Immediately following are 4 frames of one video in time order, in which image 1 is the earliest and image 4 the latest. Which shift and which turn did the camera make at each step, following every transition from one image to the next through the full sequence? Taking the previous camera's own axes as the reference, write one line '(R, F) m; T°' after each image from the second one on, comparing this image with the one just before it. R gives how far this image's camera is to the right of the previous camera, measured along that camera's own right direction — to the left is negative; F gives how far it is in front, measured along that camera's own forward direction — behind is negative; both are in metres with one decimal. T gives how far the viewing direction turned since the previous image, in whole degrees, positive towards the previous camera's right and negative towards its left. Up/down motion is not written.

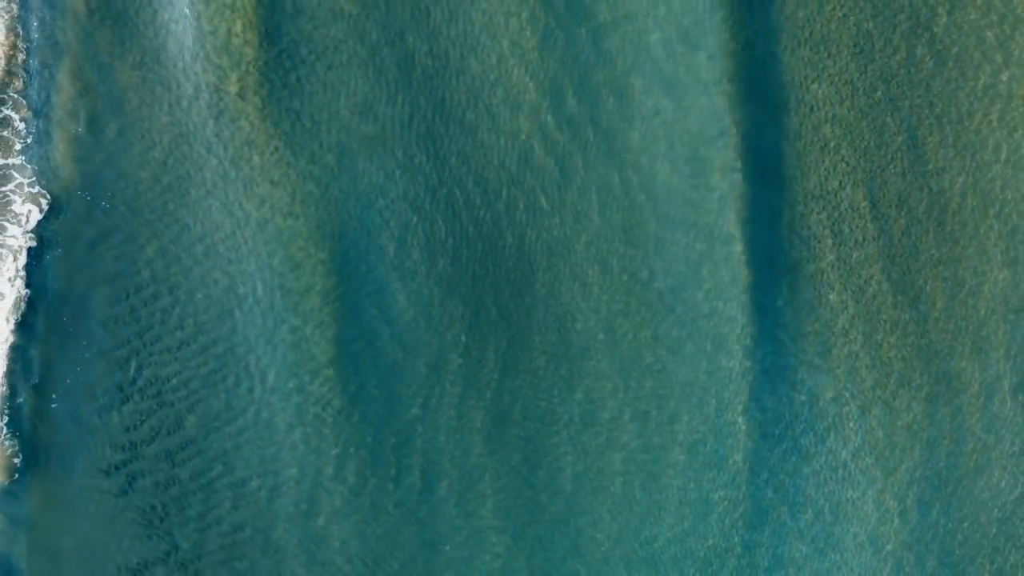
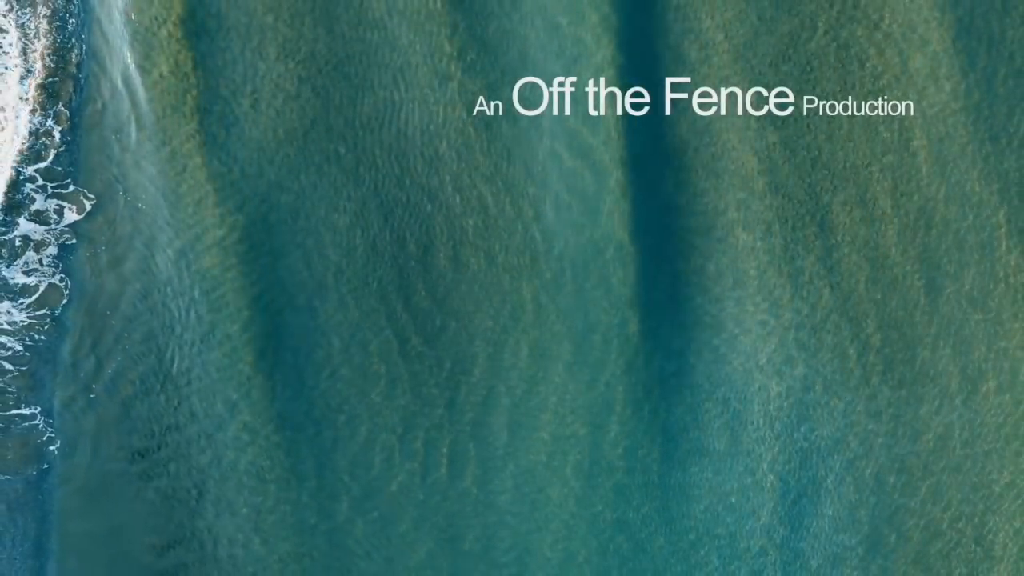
(+0.2, -0.7) m; -1°
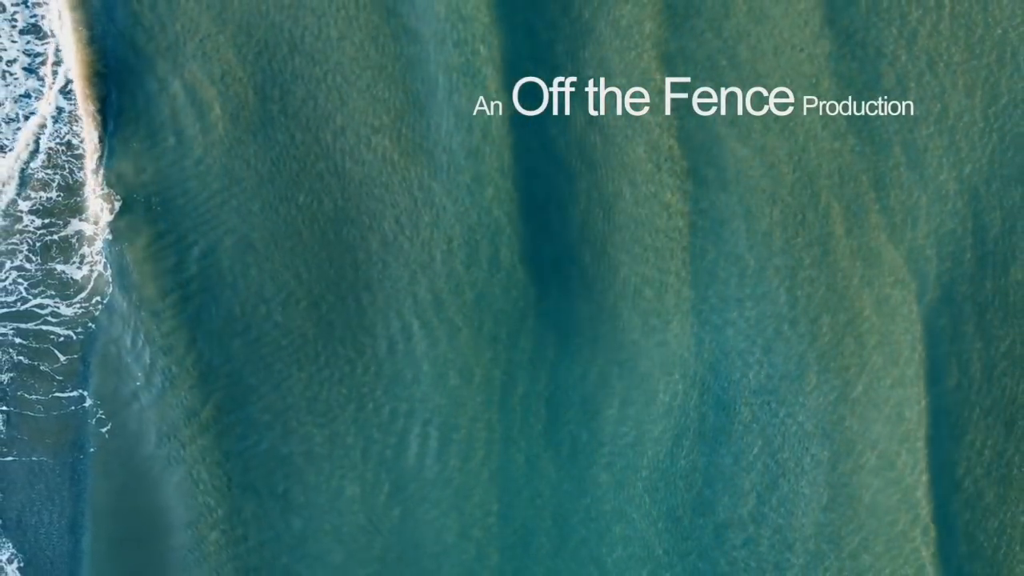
(-0.1, -1.0) m; 0°
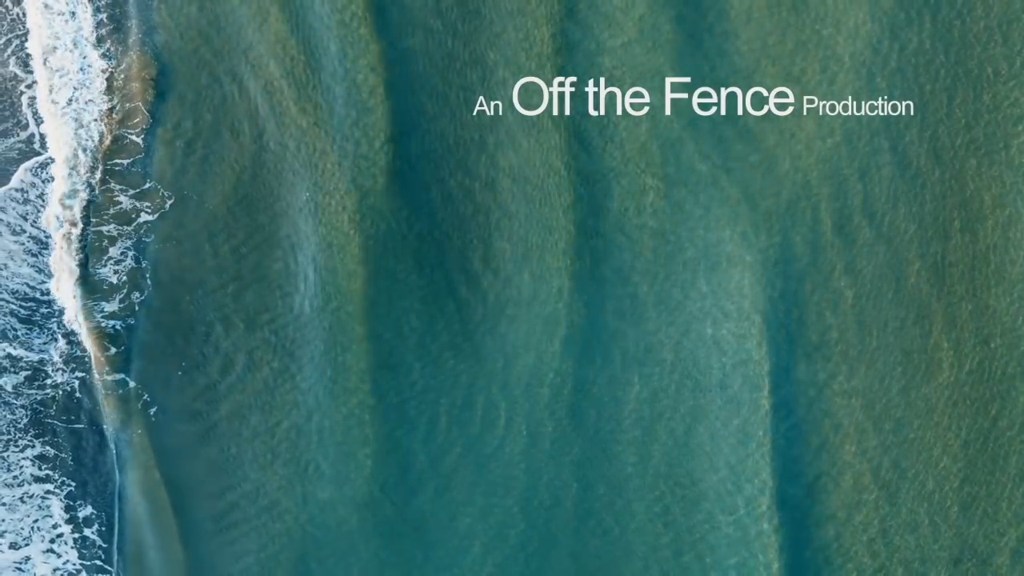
(-0.1, -0.4) m; 0°
